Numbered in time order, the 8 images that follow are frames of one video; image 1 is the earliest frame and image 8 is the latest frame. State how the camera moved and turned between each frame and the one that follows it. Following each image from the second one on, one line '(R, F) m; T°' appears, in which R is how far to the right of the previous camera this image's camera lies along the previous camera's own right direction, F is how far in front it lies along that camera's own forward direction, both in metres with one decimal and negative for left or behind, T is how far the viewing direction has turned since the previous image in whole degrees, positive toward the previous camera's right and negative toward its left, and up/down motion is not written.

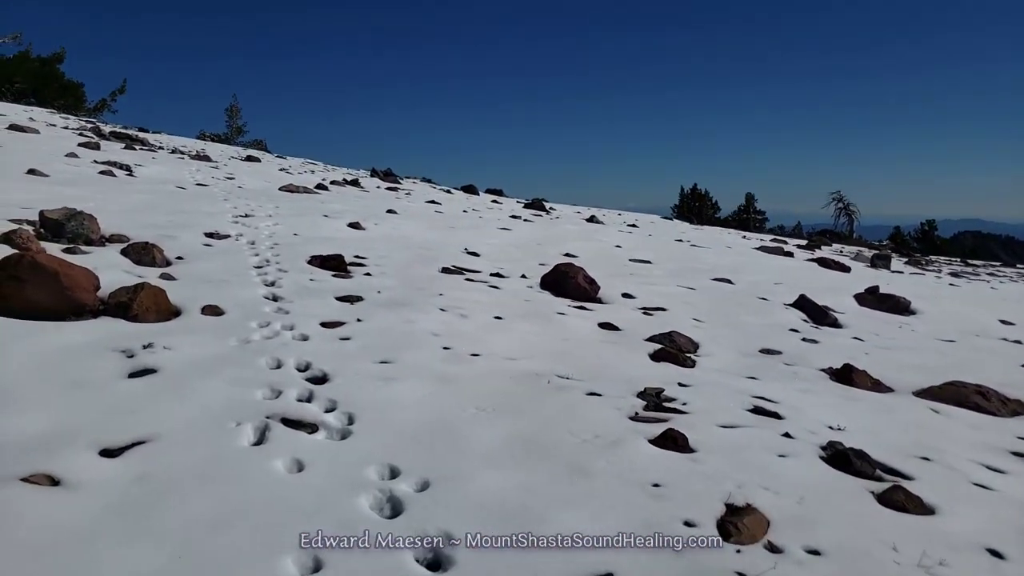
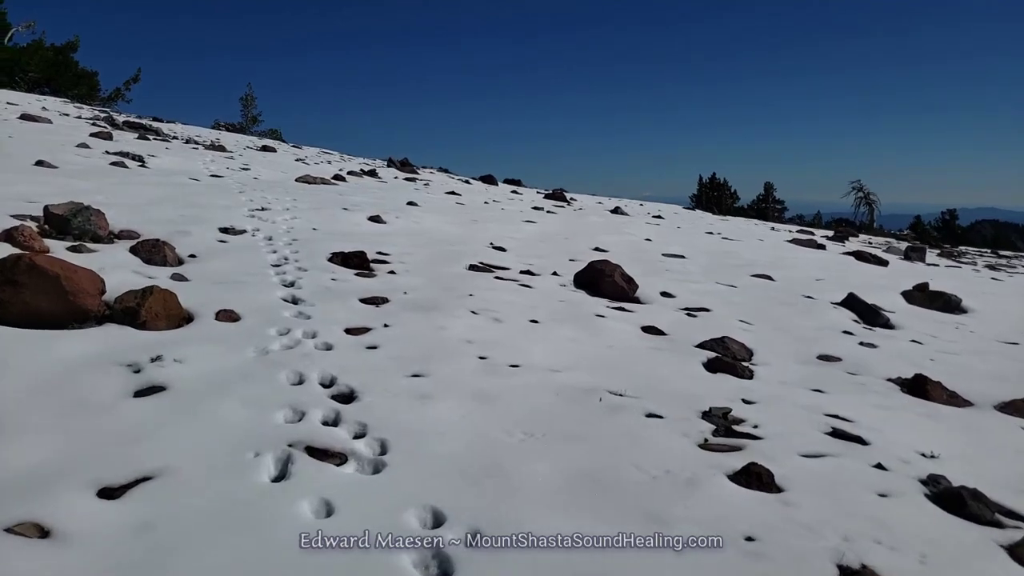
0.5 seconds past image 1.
(-0.2, +0.6) m; -1°
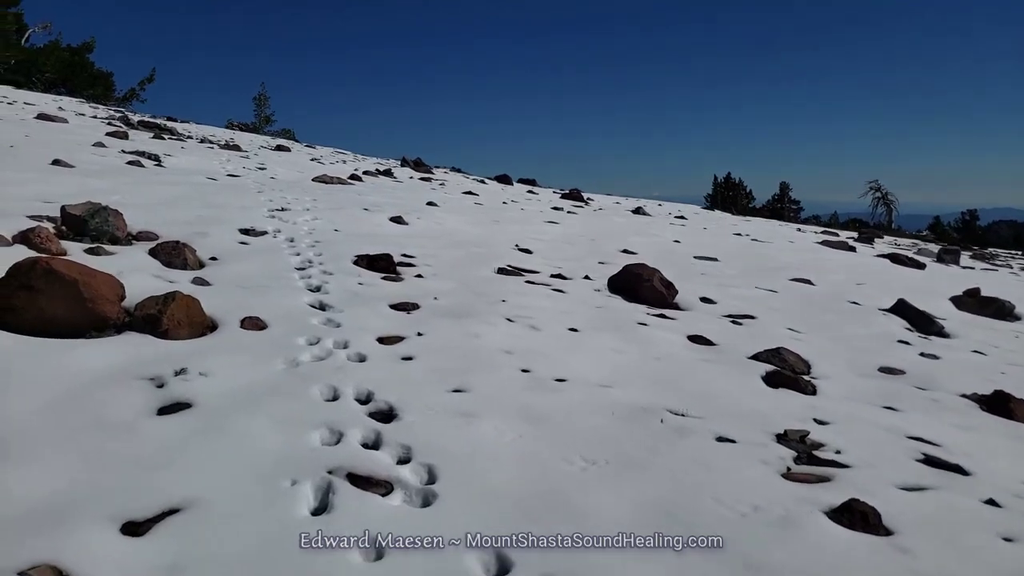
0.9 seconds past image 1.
(-0.2, +0.4) m; -1°
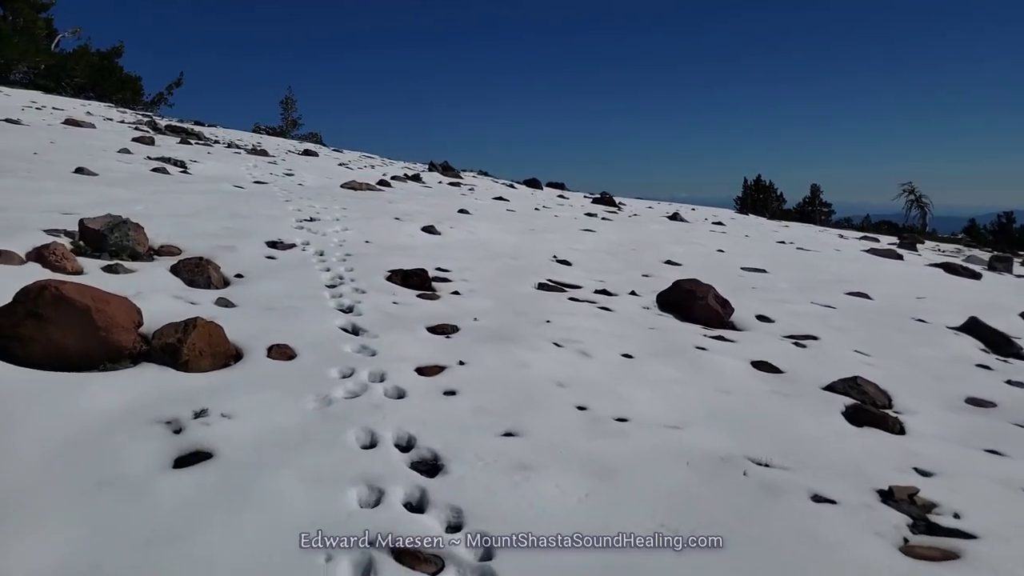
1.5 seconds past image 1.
(-0.2, +0.5) m; -2°
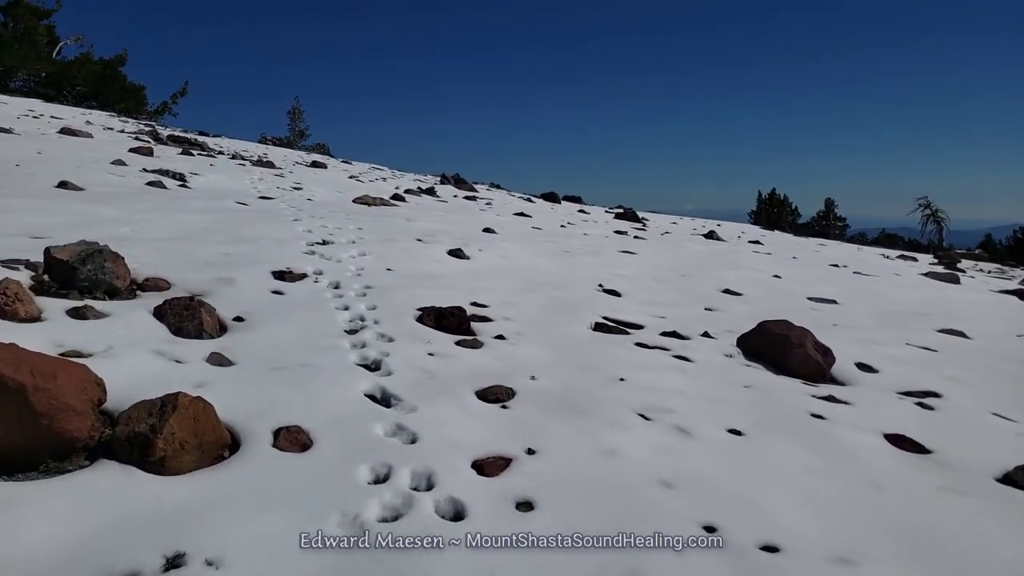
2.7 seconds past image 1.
(-0.4, +1.3) m; 0°
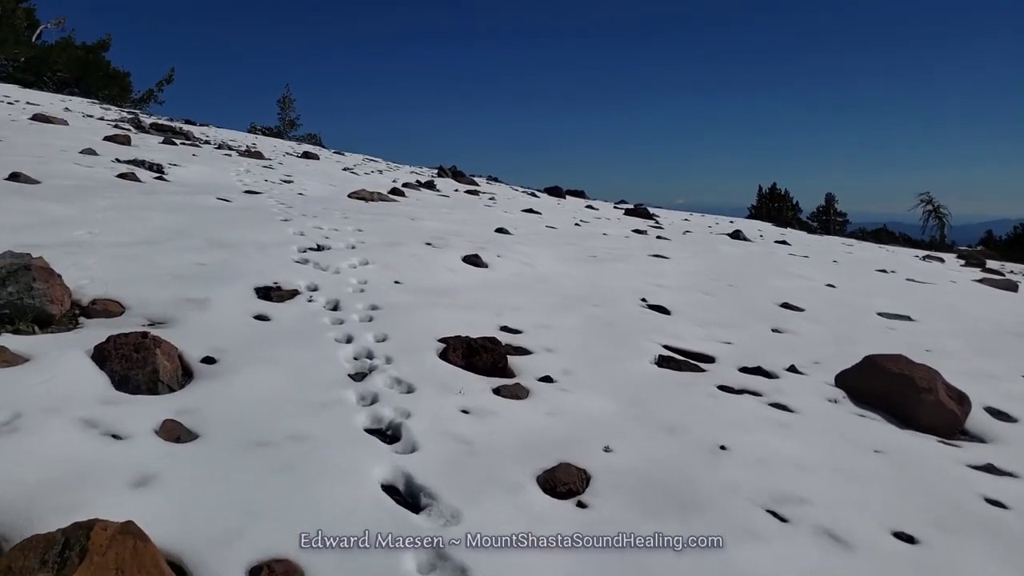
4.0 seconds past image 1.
(-0.3, +1.4) m; +1°
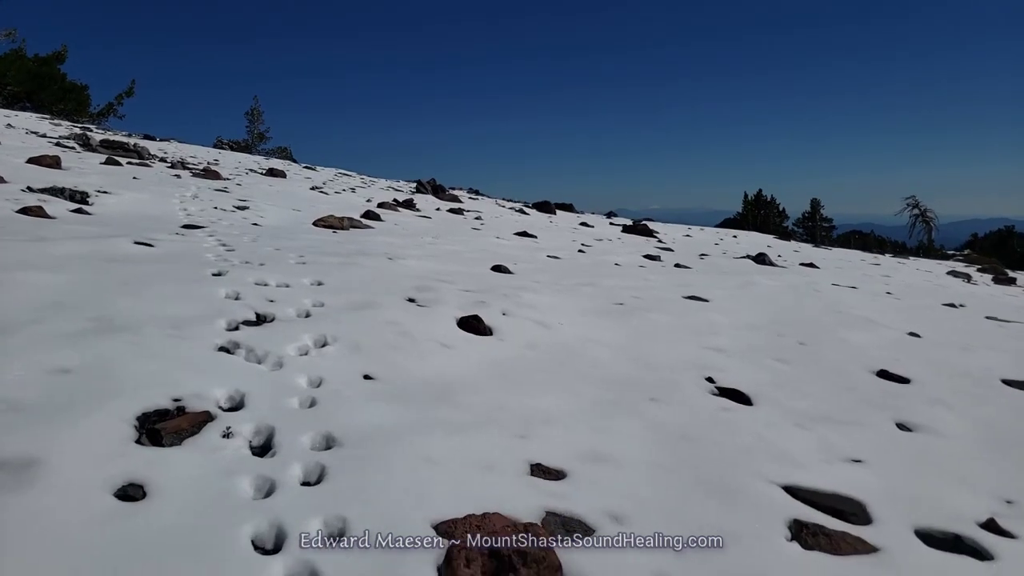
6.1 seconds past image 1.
(-0.2, +2.2) m; +1°
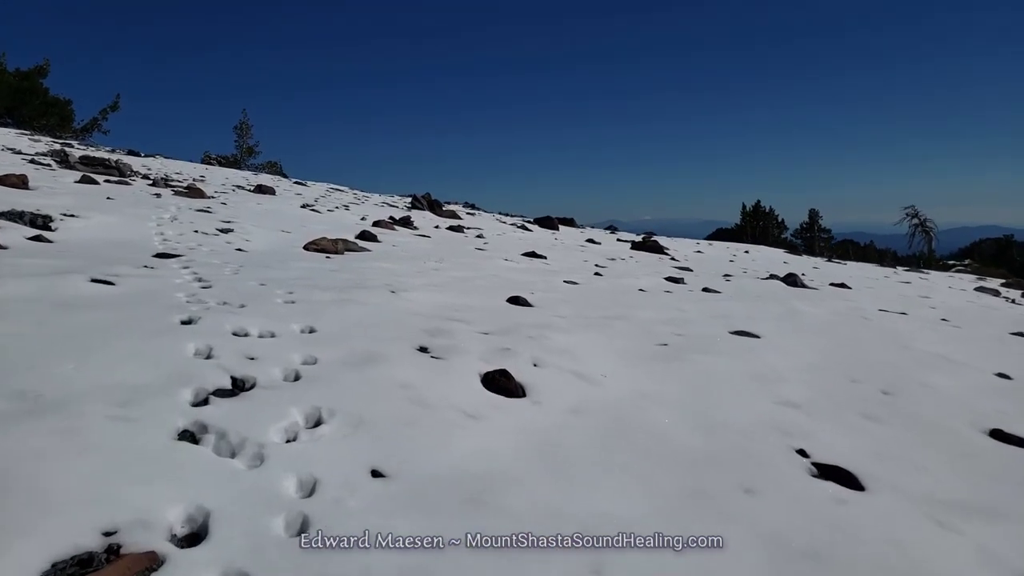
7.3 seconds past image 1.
(-0.3, +1.2) m; +1°
